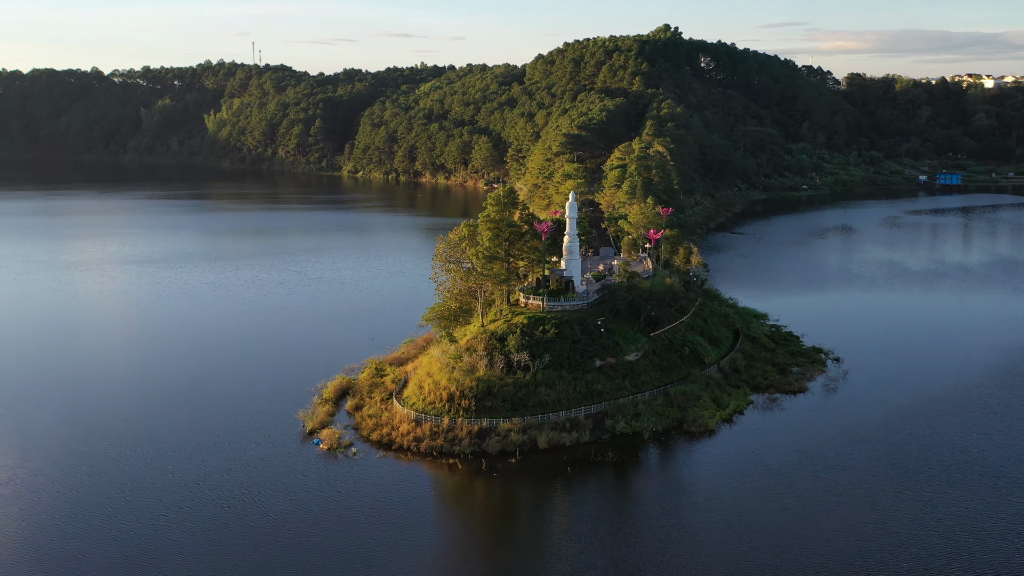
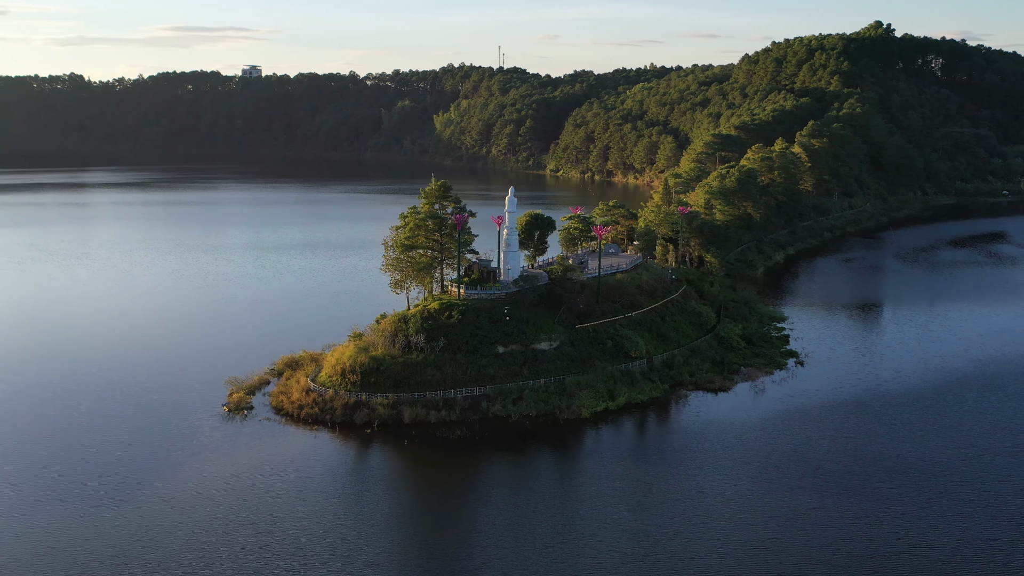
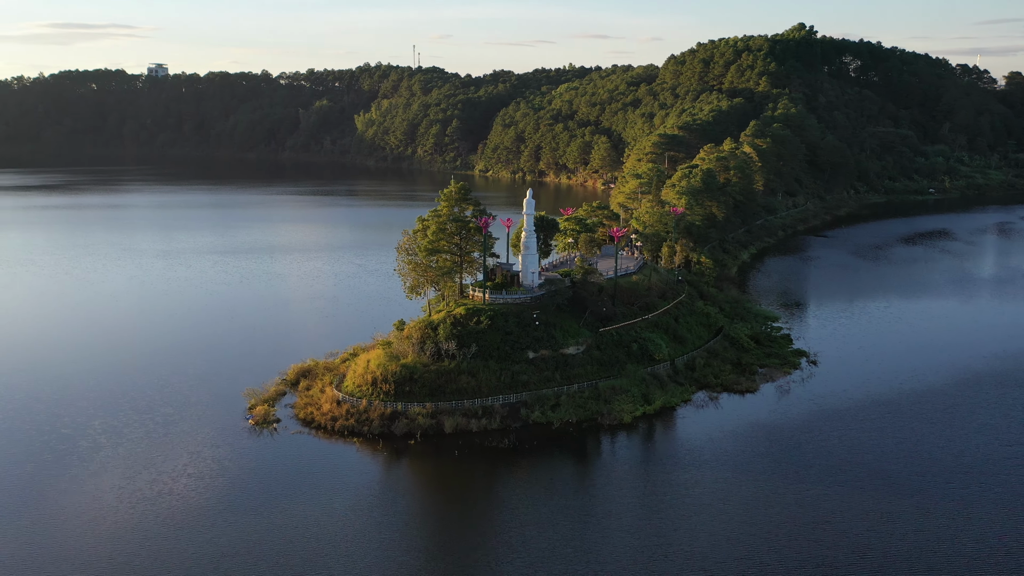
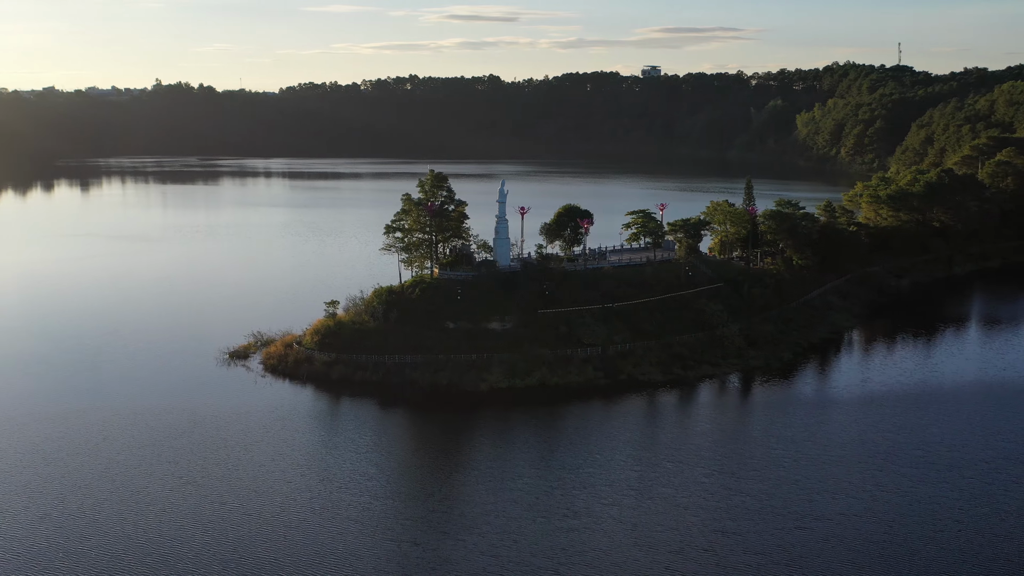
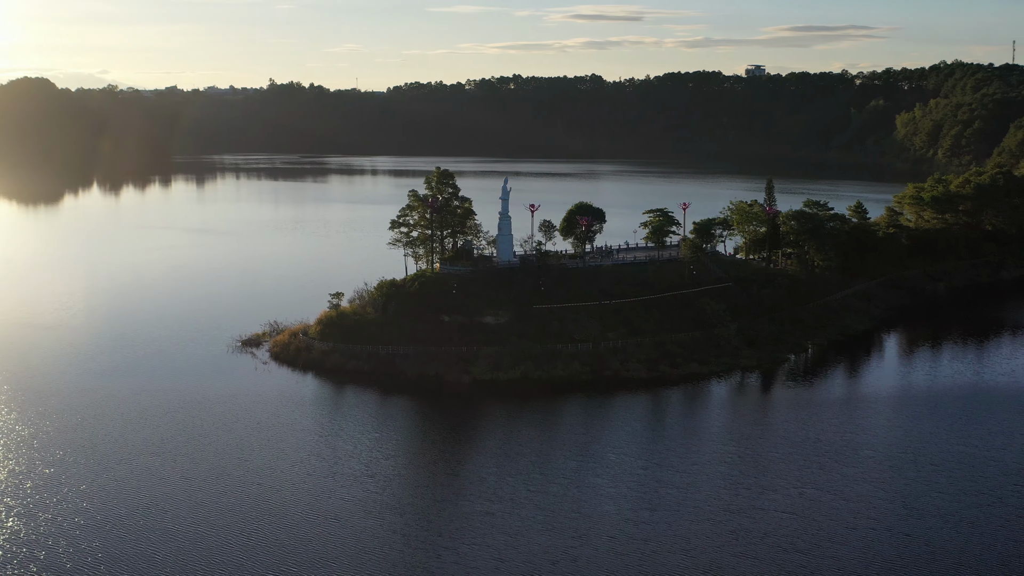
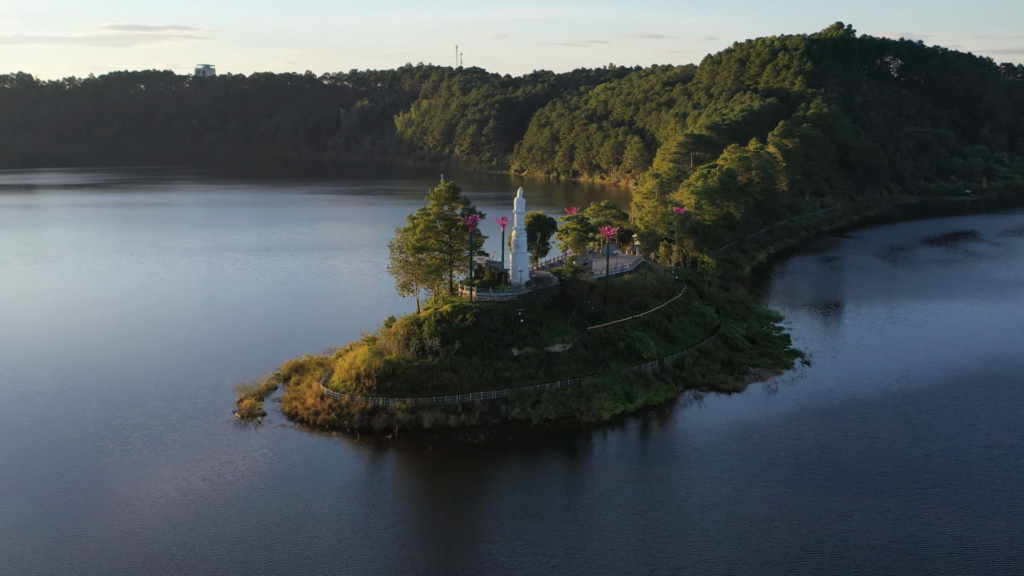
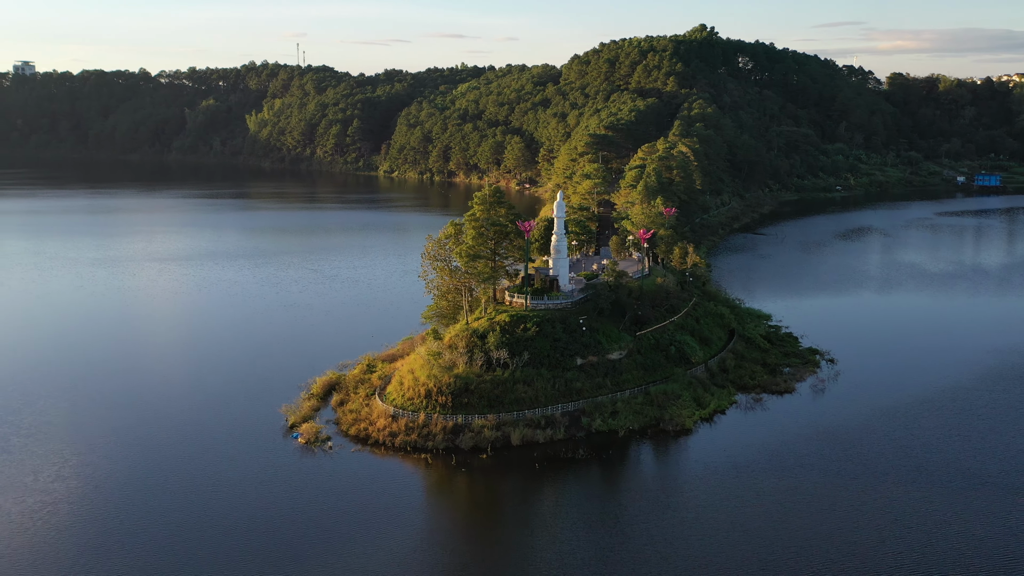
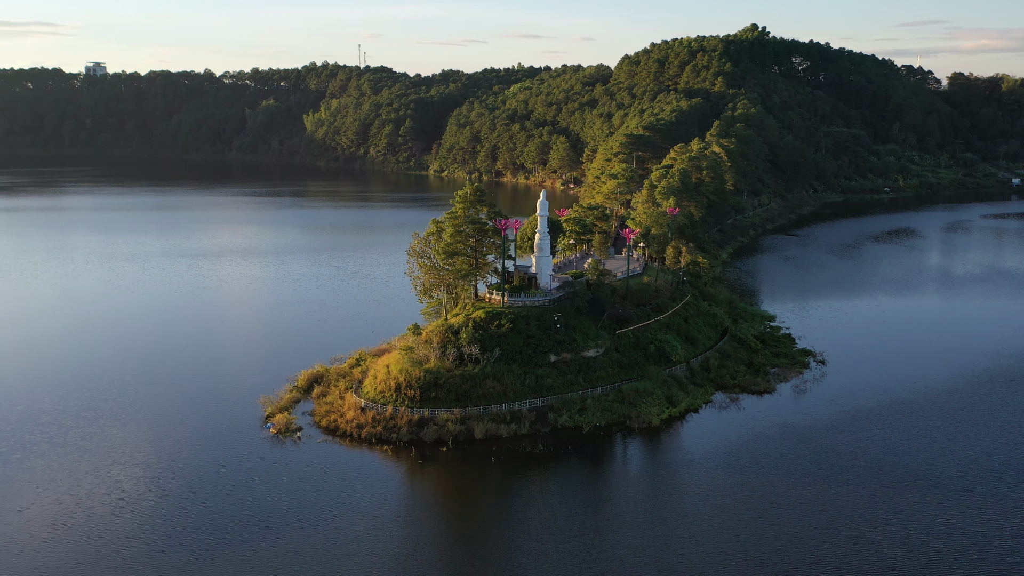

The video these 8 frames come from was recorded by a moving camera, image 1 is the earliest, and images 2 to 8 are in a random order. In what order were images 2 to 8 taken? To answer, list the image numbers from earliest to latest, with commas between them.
7, 8, 3, 6, 2, 4, 5
